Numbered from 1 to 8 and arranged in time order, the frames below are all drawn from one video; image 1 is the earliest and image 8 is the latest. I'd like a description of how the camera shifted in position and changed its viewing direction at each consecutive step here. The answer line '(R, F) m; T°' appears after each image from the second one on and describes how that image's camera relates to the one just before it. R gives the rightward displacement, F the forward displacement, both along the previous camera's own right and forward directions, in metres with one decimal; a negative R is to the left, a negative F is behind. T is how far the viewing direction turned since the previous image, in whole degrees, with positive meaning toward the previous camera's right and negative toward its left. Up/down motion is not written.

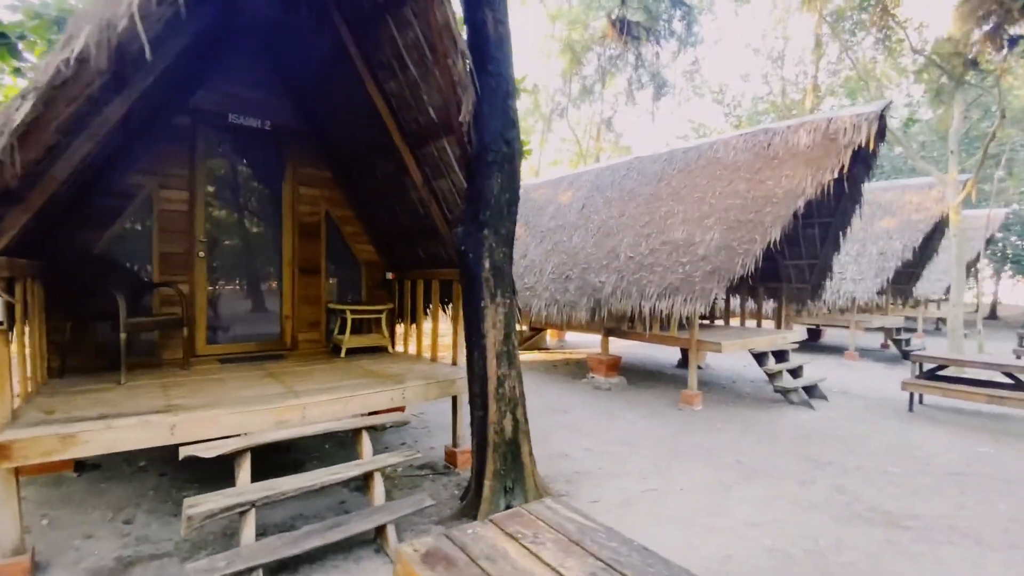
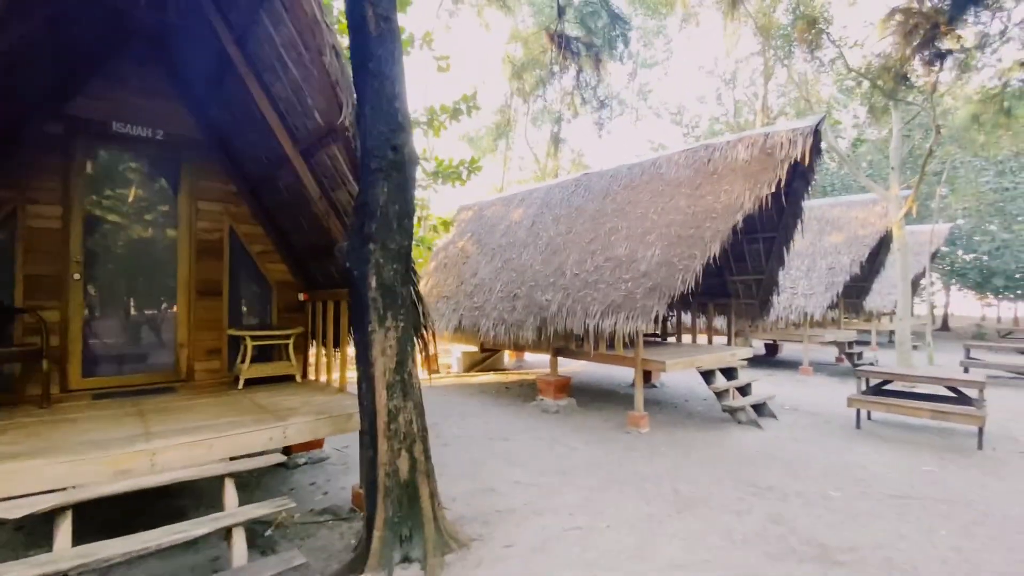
(+0.5, +0.3) m; +3°
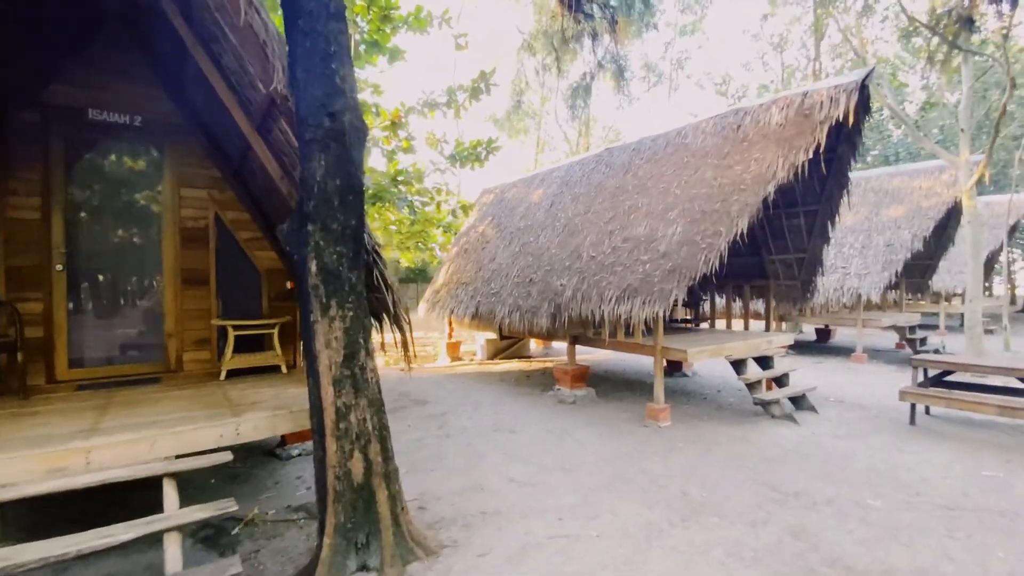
(+0.4, +0.4) m; -5°
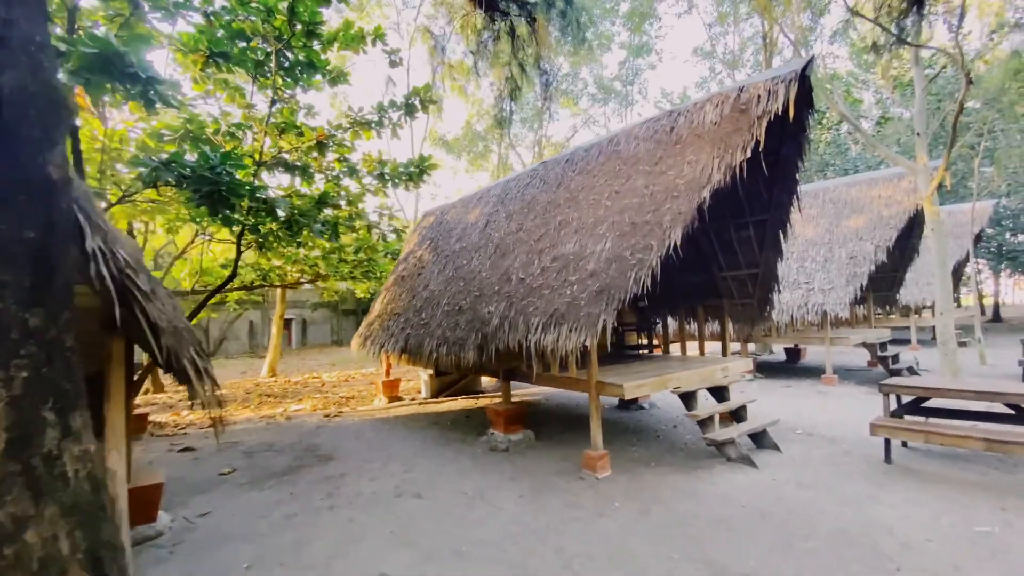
(+0.7, +0.8) m; +2°
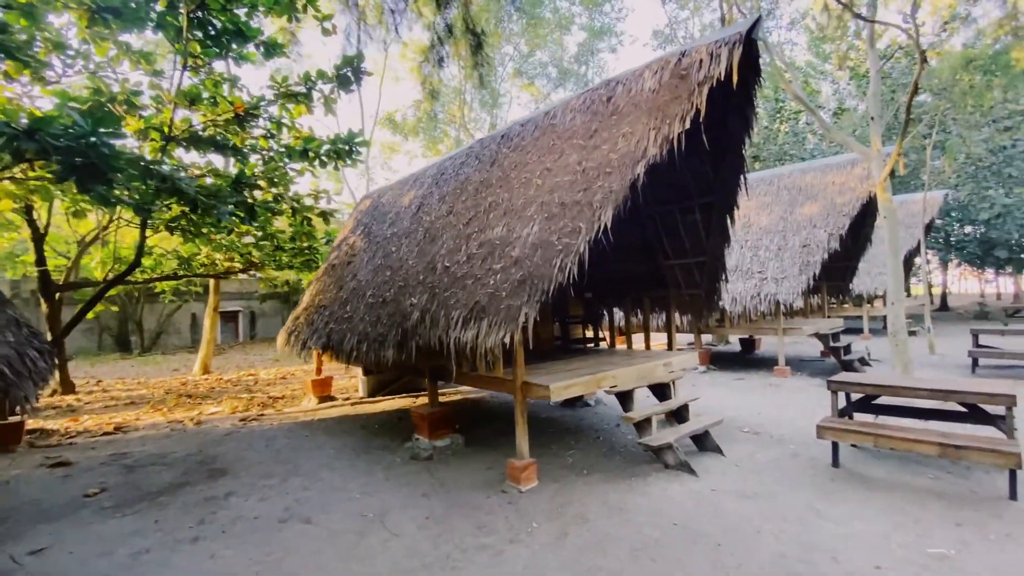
(+0.5, +0.6) m; +3°
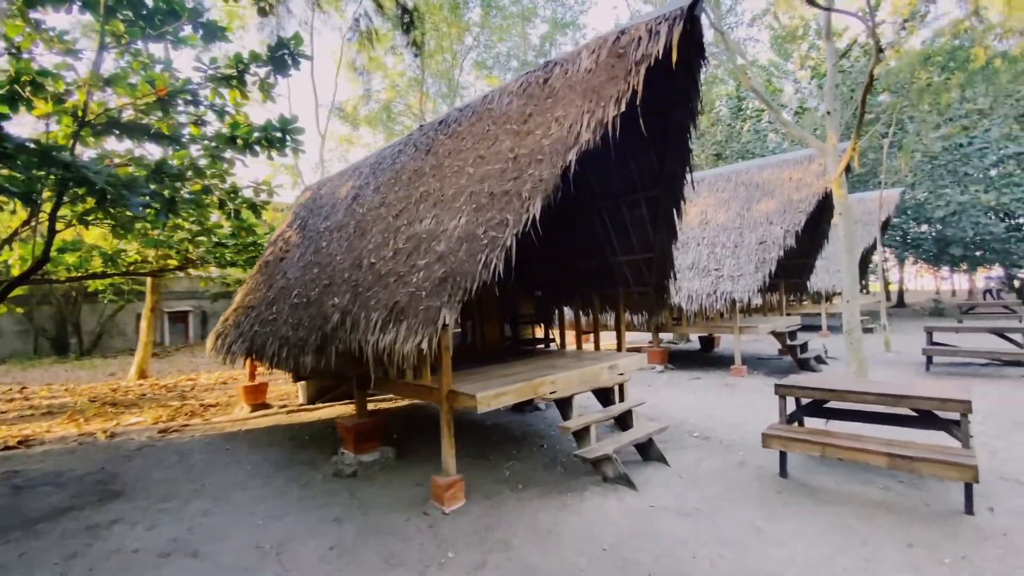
(+0.4, +0.4) m; +3°
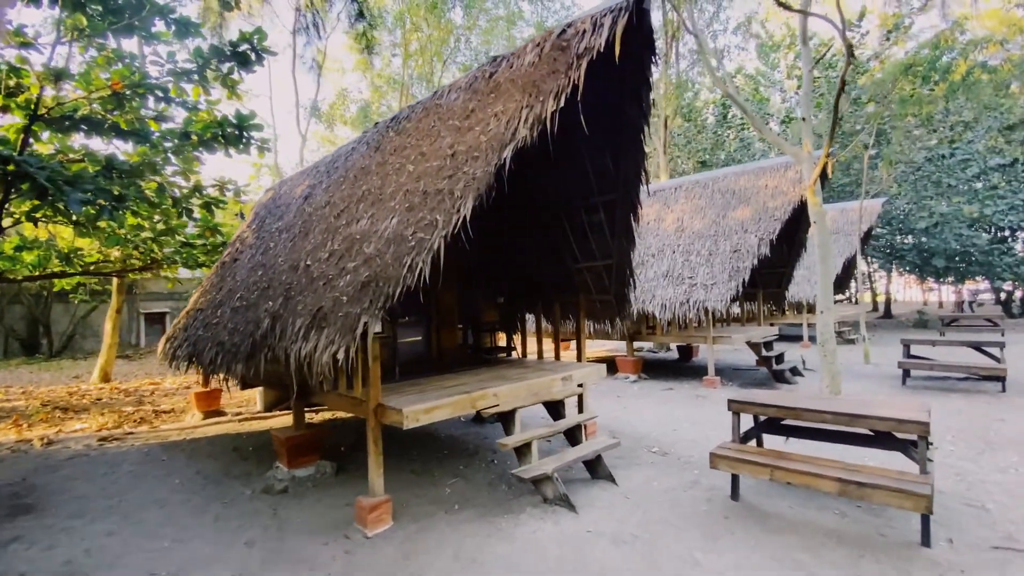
(+0.4, +0.2) m; +1°
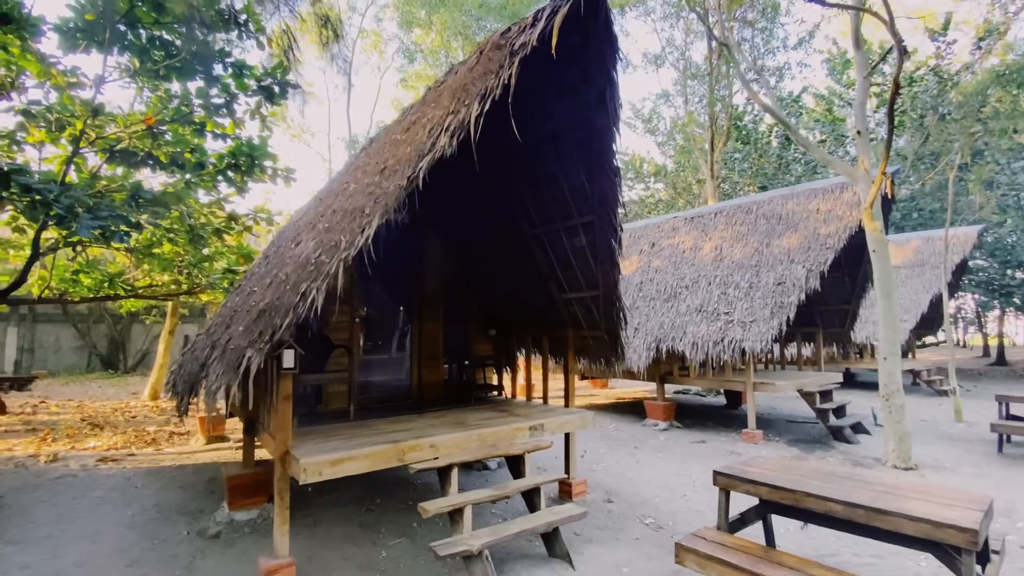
(+0.9, +0.6) m; -8°
